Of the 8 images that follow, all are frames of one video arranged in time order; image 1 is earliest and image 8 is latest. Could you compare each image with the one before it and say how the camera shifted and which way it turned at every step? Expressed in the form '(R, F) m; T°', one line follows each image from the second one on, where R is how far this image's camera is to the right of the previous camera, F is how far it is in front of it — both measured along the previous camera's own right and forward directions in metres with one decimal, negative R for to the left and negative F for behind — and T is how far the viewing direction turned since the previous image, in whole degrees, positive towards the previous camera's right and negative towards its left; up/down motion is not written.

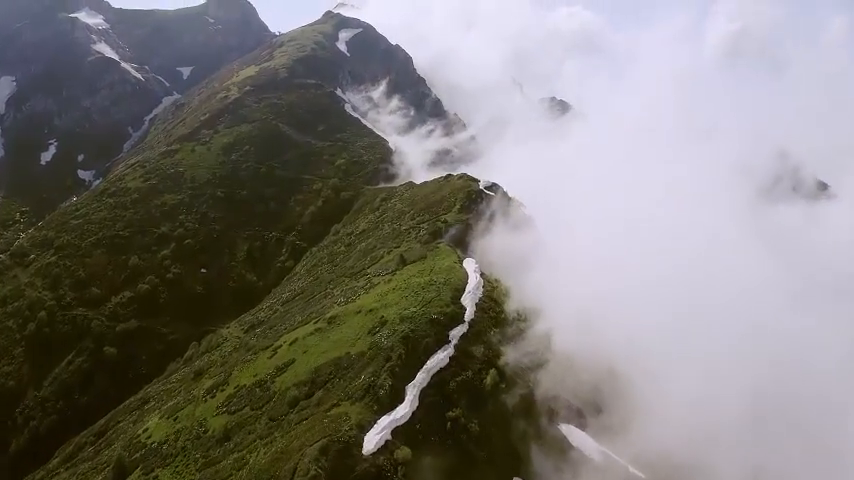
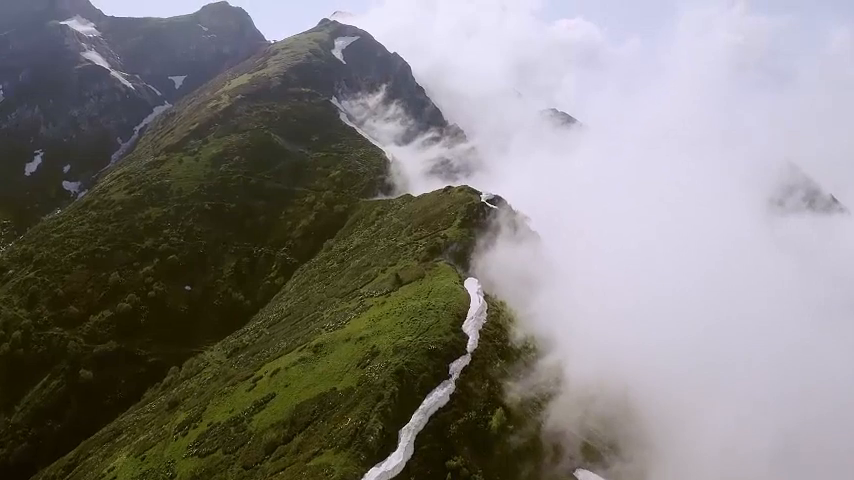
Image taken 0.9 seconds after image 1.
(+0.2, +7.4) m; 0°
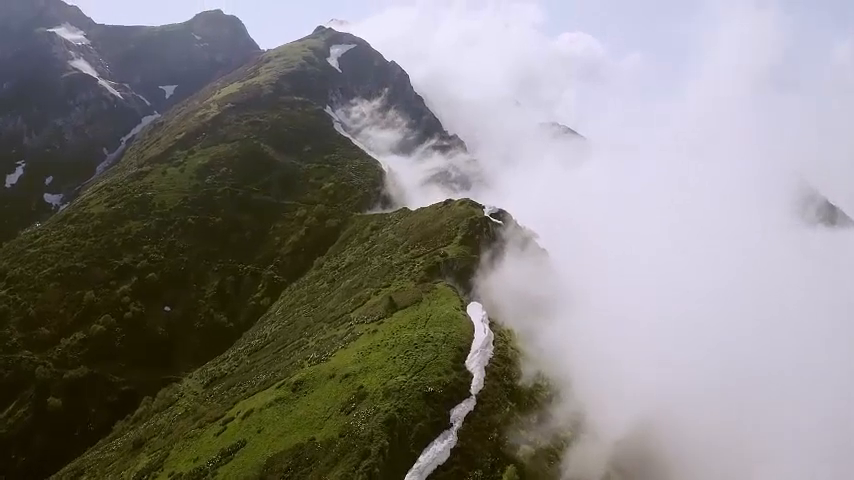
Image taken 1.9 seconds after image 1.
(+0.2, +8.7) m; 0°
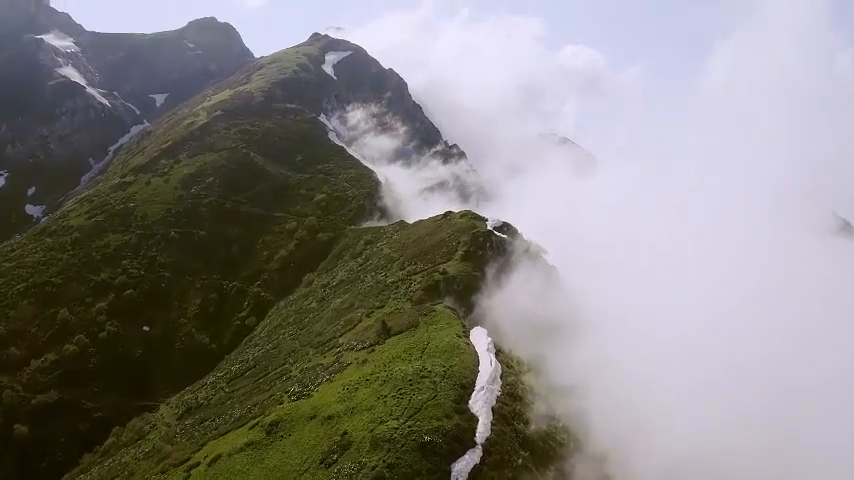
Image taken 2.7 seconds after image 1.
(+0.1, +7.6) m; 0°
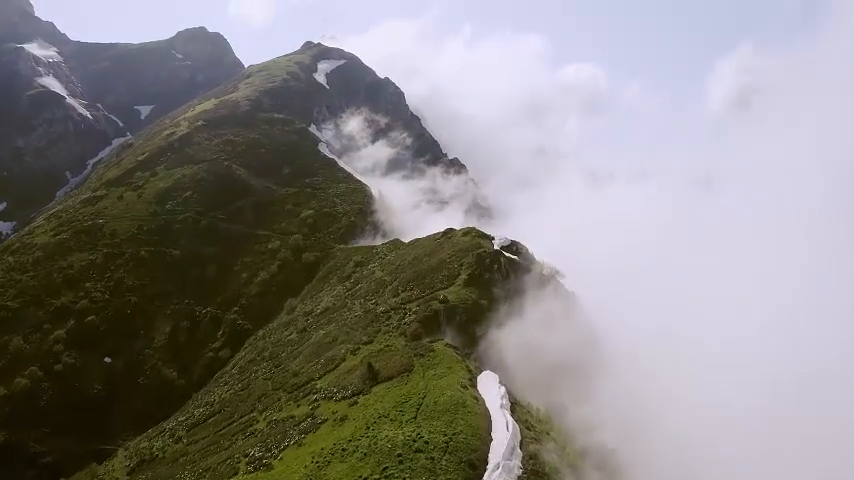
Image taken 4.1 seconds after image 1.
(+0.1, +11.4) m; 0°
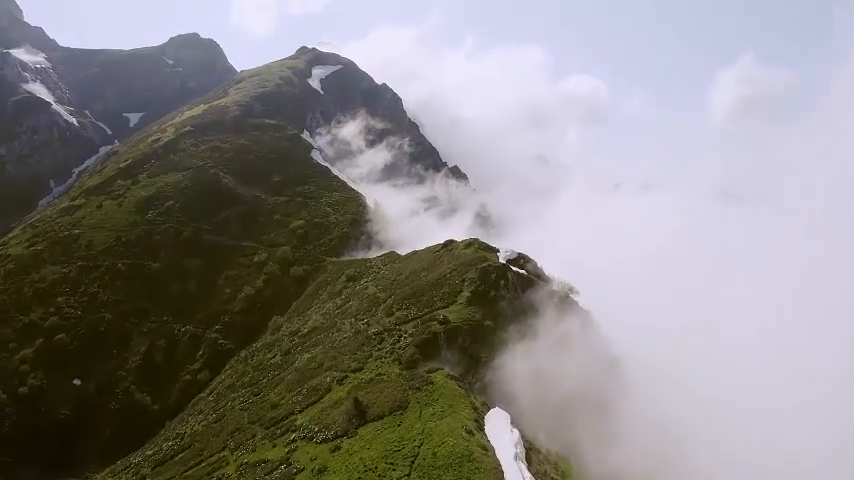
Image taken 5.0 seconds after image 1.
(+0.1, +7.3) m; 0°
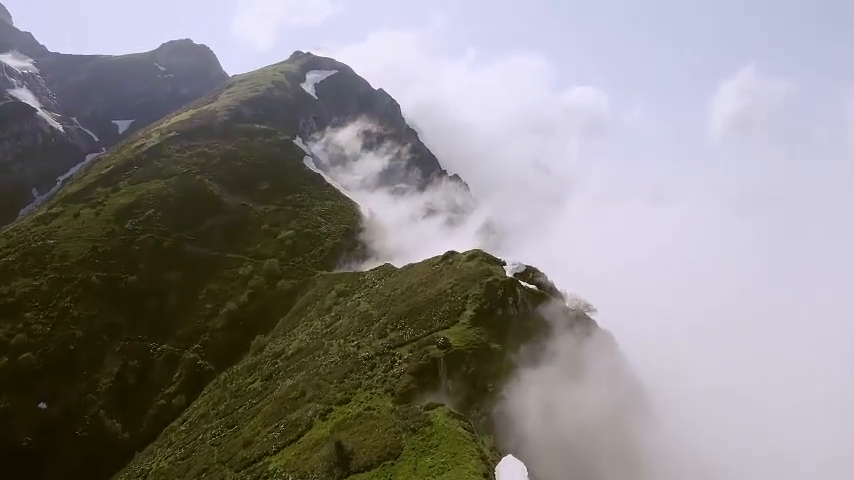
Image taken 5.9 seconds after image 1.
(0.0, +6.9) m; 0°
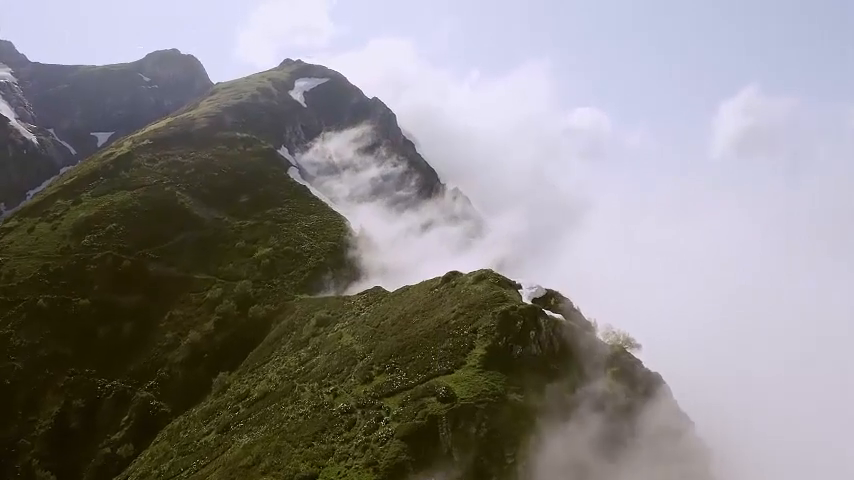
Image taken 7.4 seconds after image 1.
(0.0, +11.5) m; 0°
